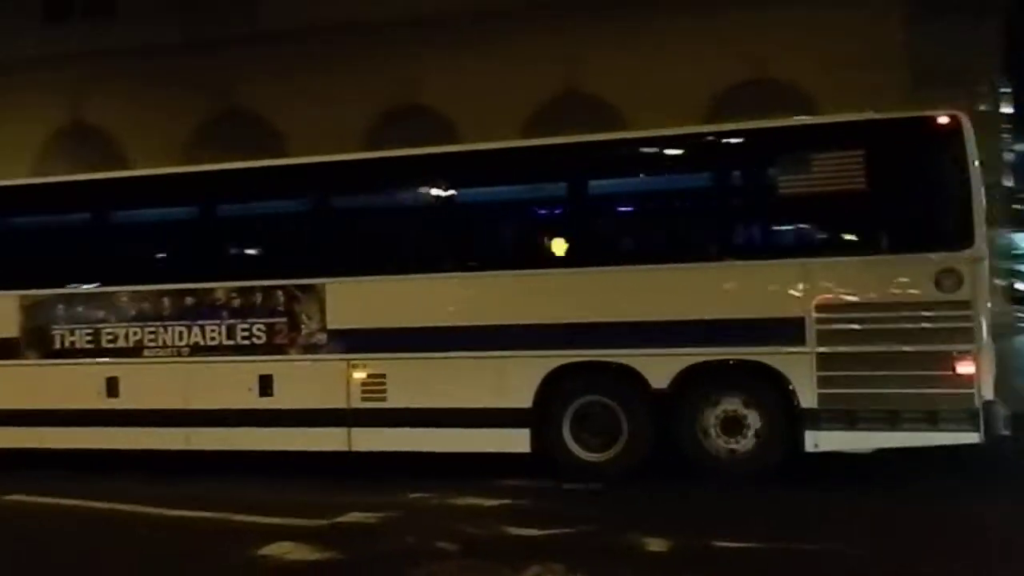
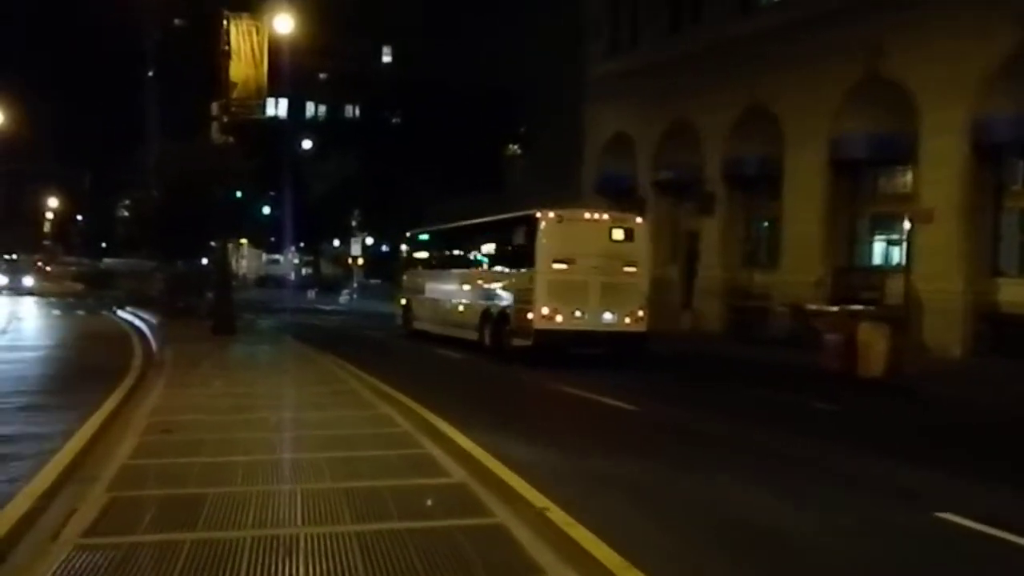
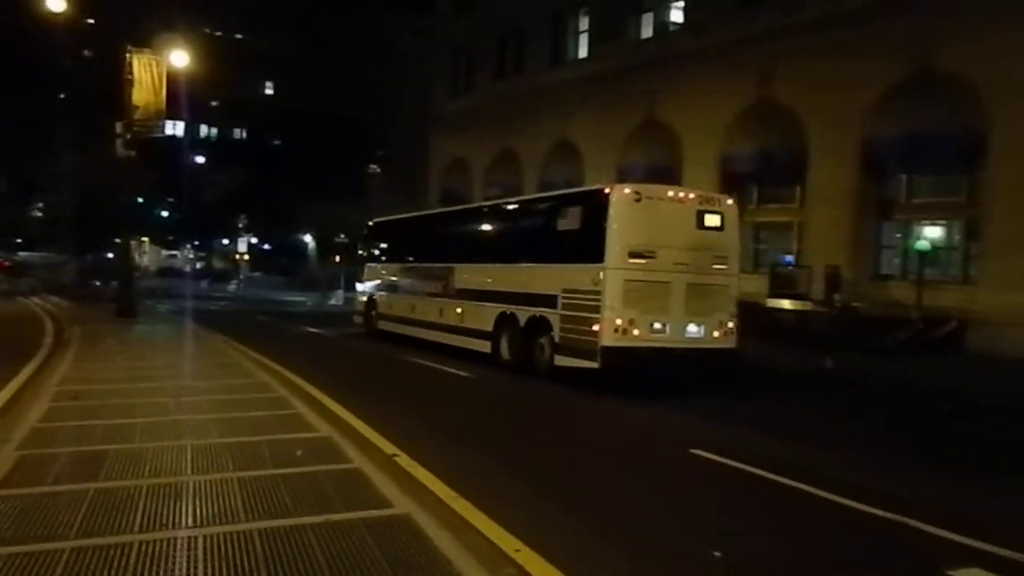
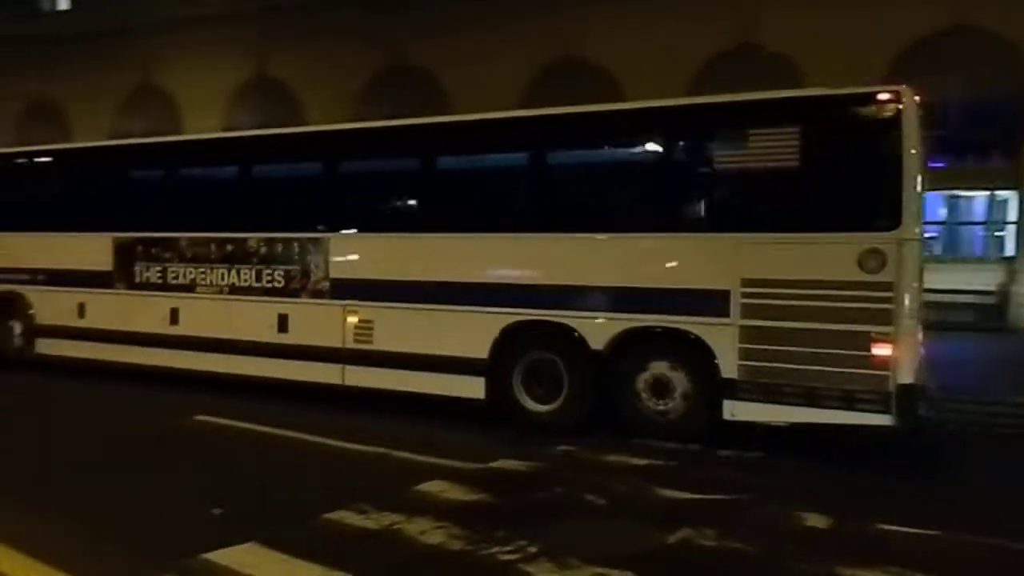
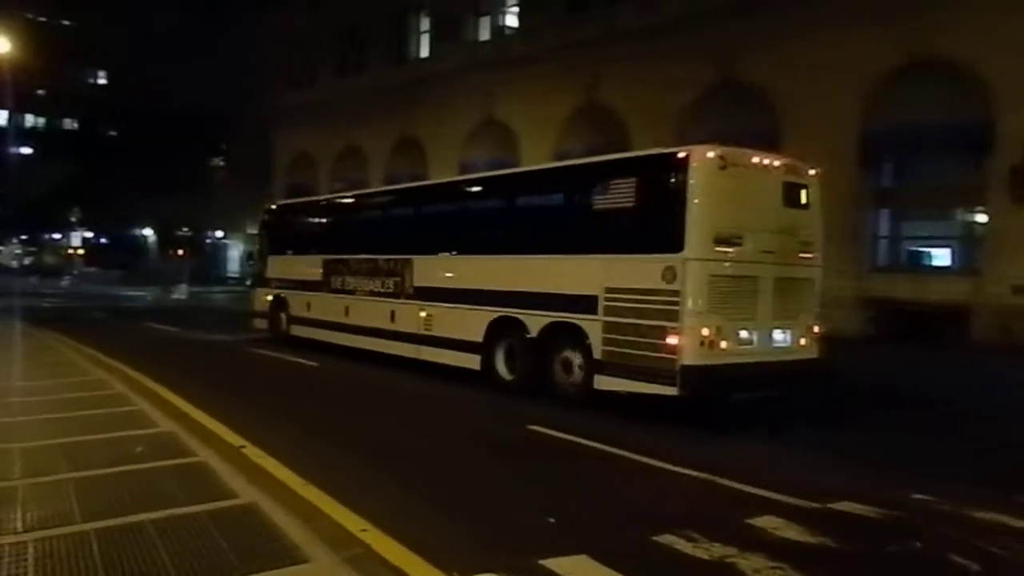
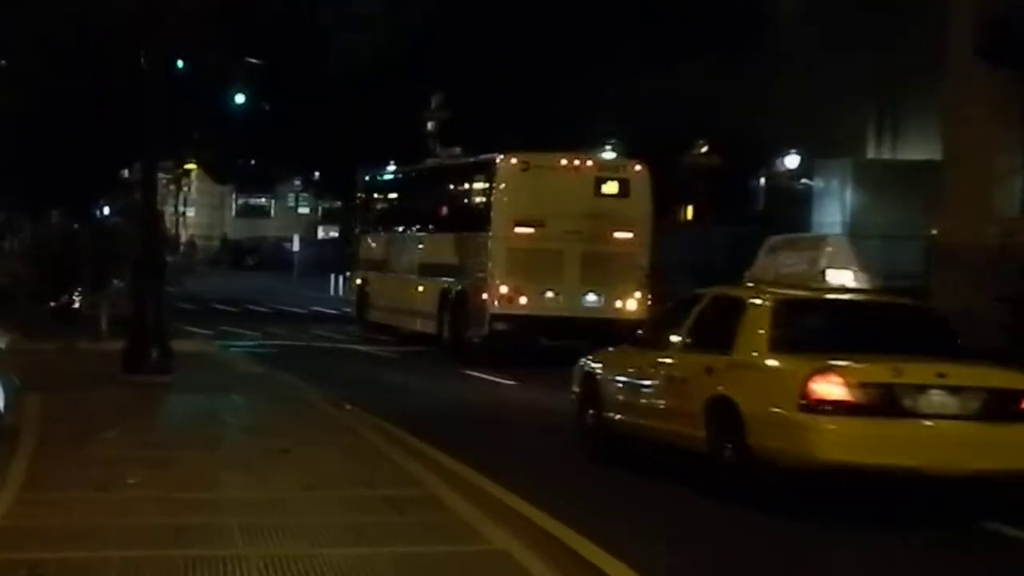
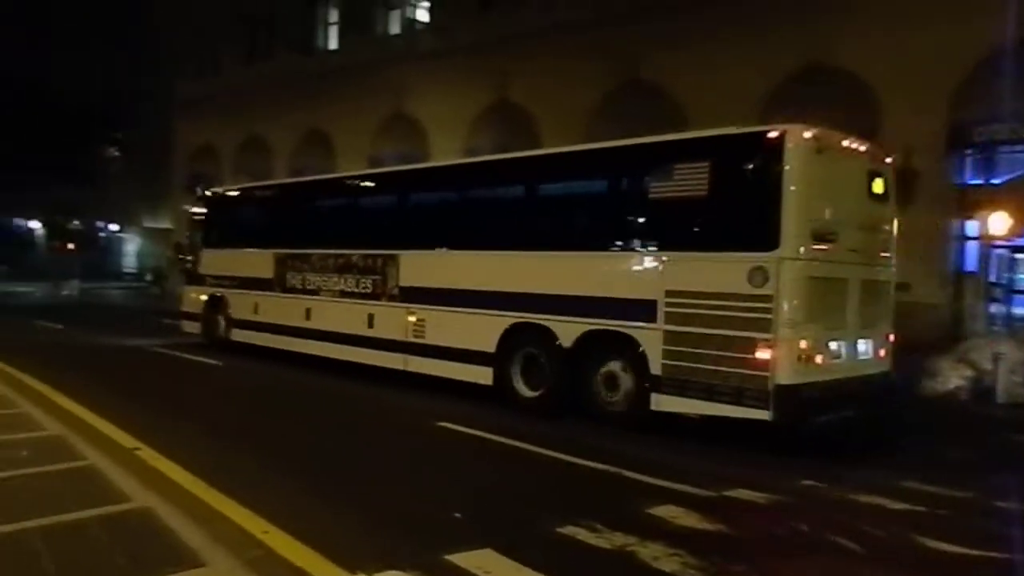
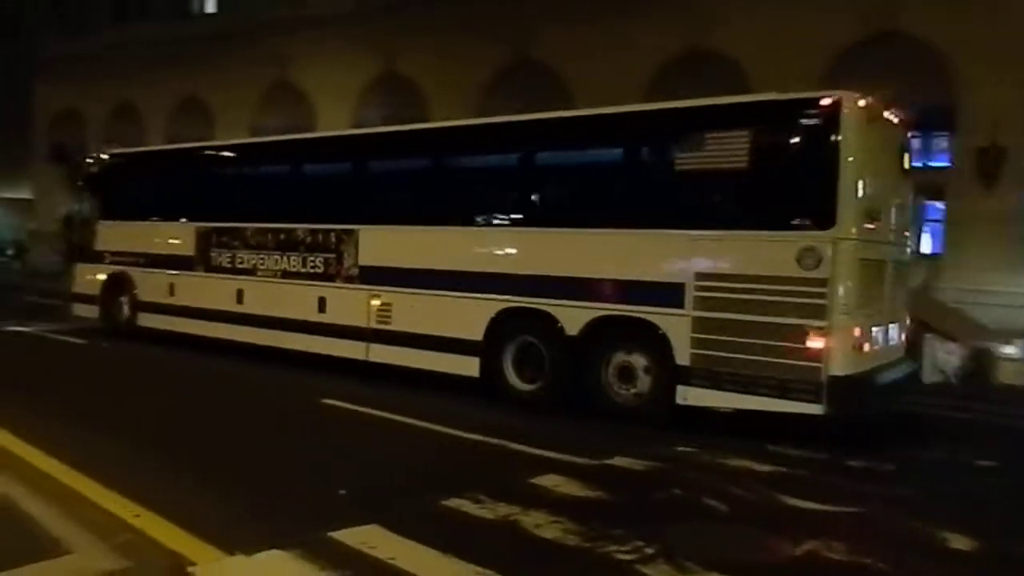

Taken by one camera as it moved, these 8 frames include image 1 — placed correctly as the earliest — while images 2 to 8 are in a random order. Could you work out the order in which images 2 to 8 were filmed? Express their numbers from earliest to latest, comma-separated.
4, 8, 7, 5, 3, 2, 6
